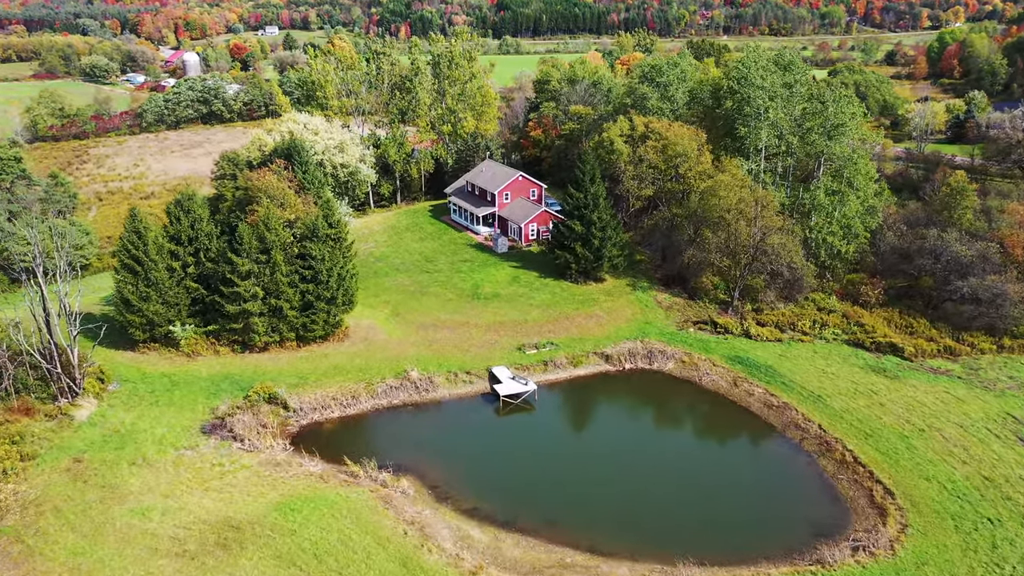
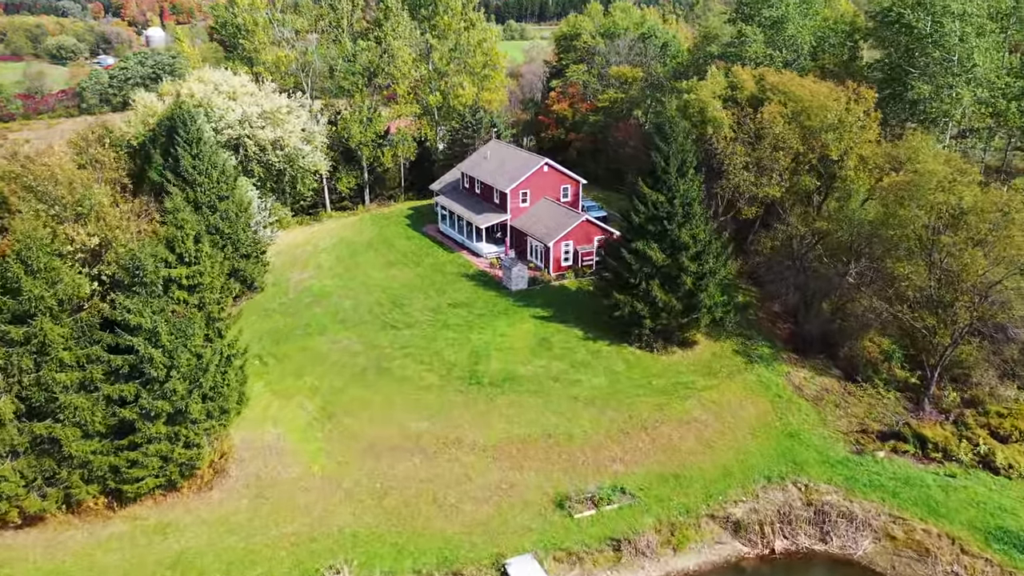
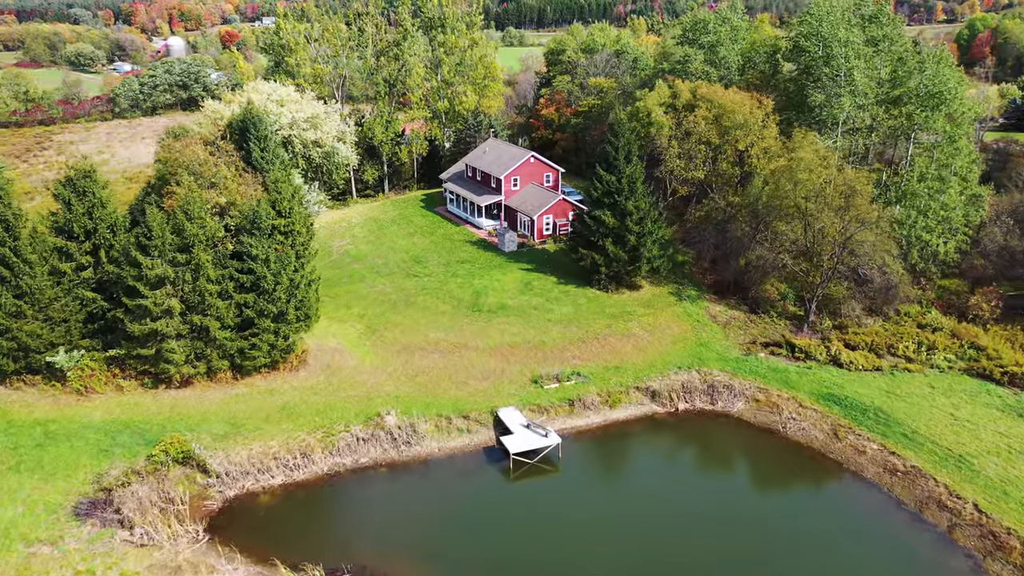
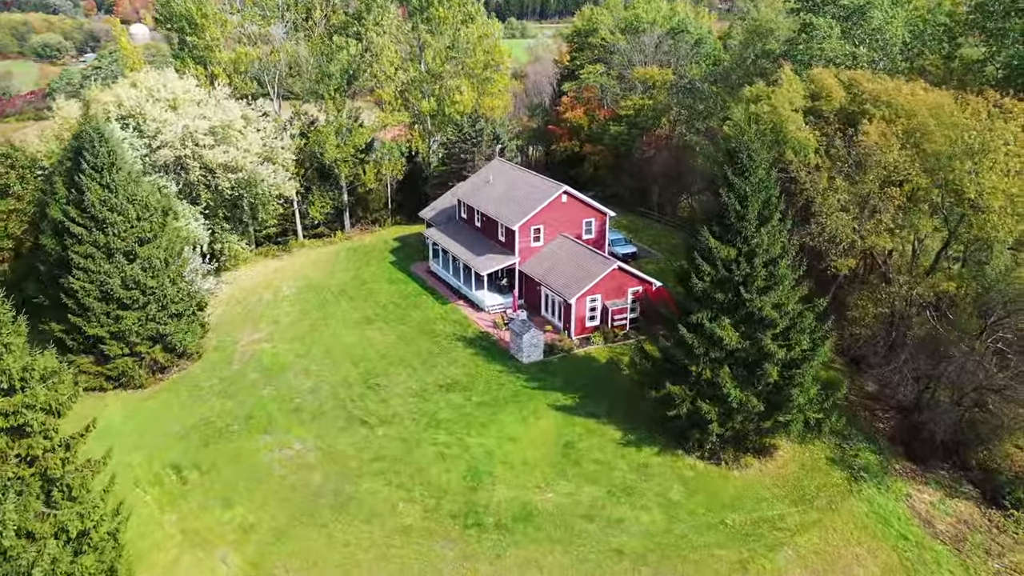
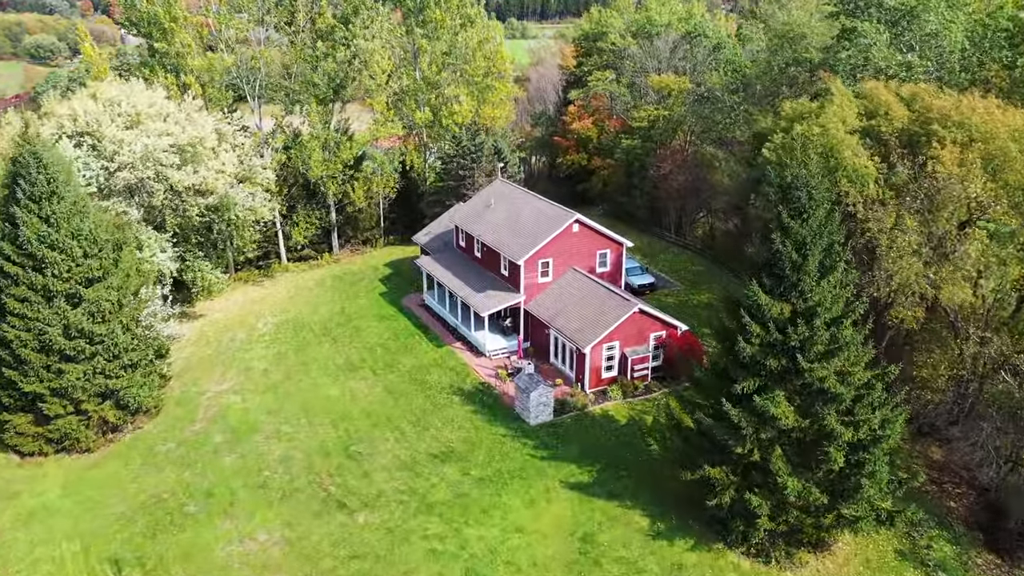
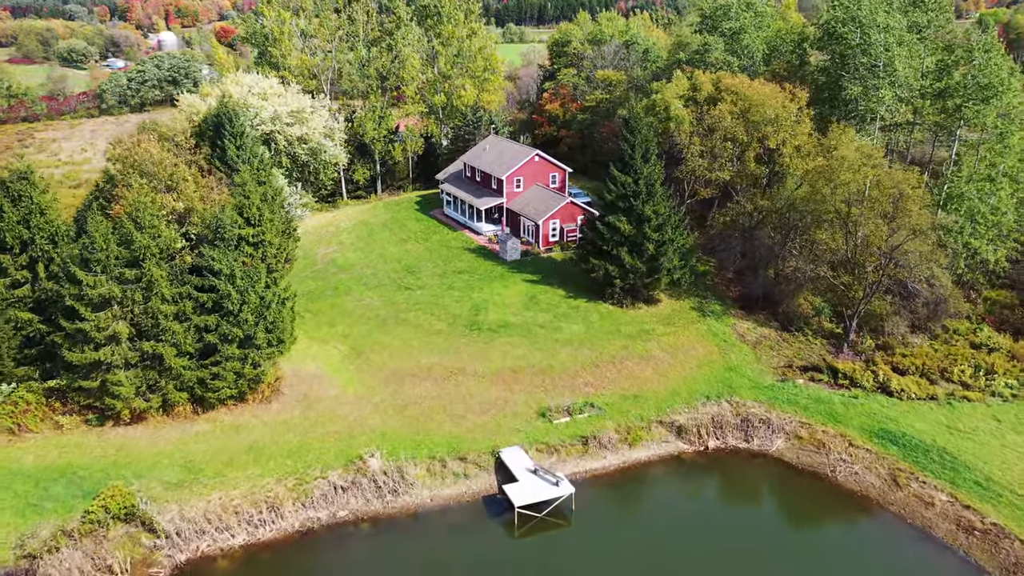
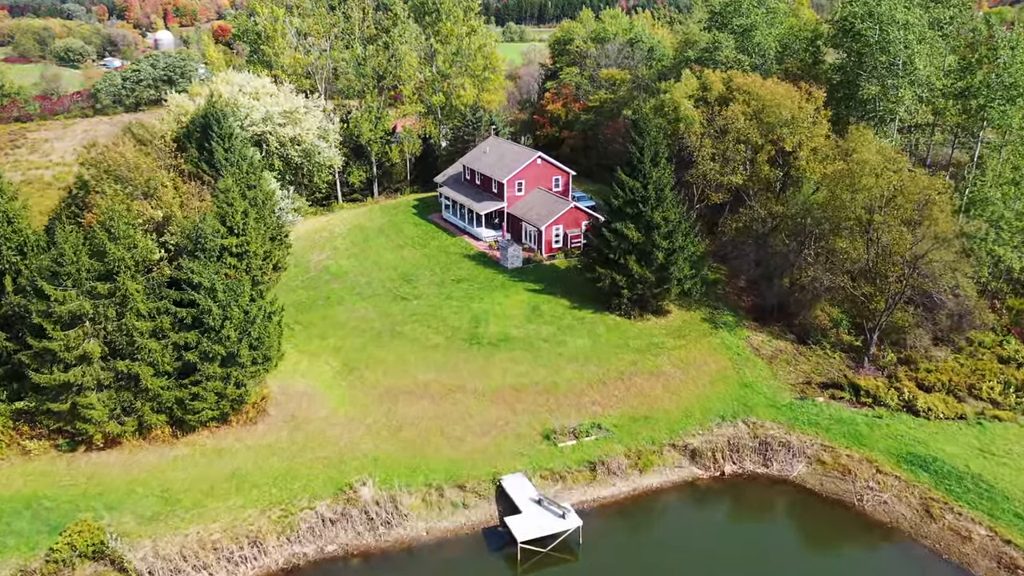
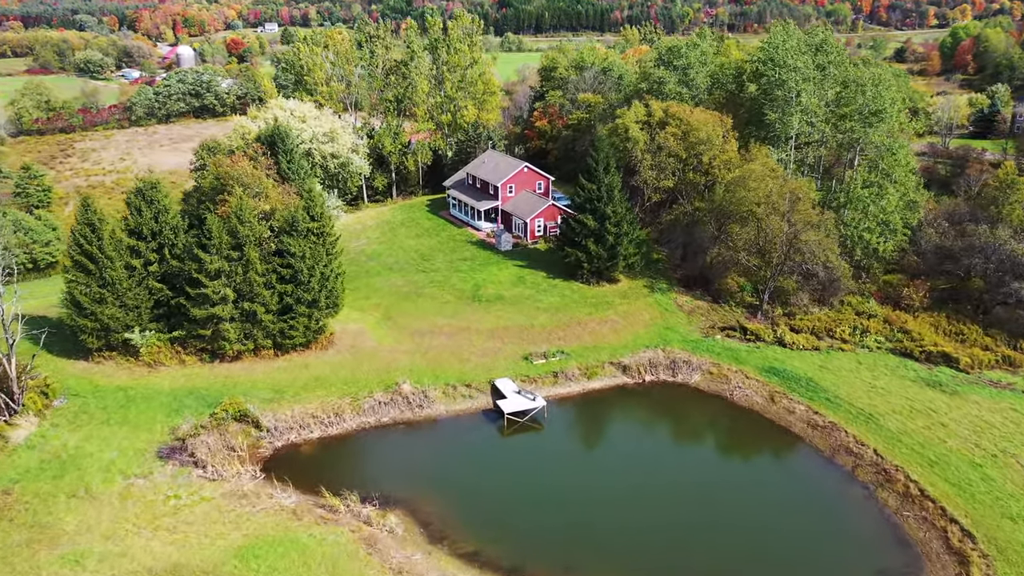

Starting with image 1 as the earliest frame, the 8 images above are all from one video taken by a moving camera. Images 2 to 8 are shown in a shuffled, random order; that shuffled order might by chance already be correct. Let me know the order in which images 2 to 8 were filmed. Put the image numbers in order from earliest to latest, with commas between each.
8, 3, 6, 7, 2, 4, 5
